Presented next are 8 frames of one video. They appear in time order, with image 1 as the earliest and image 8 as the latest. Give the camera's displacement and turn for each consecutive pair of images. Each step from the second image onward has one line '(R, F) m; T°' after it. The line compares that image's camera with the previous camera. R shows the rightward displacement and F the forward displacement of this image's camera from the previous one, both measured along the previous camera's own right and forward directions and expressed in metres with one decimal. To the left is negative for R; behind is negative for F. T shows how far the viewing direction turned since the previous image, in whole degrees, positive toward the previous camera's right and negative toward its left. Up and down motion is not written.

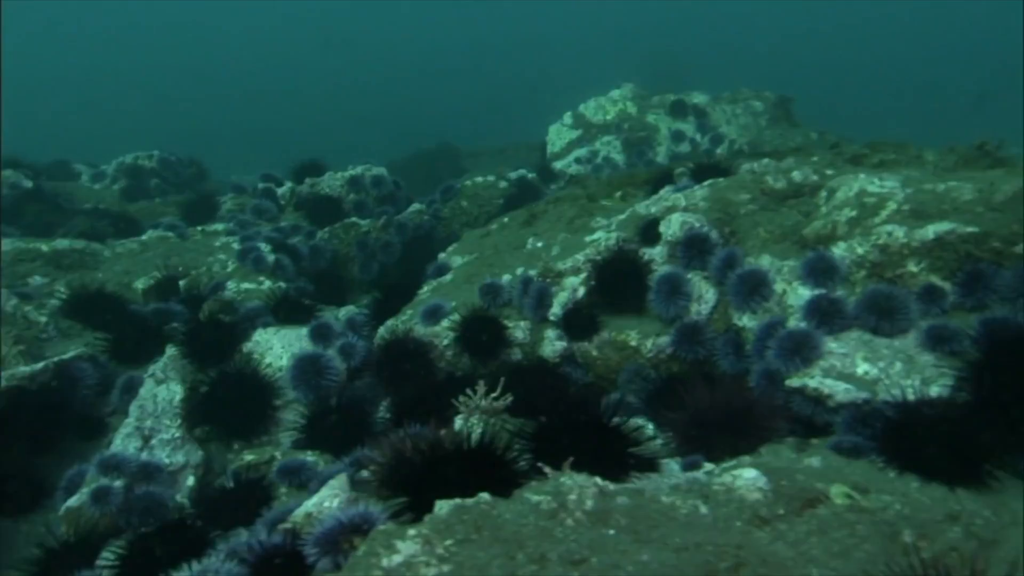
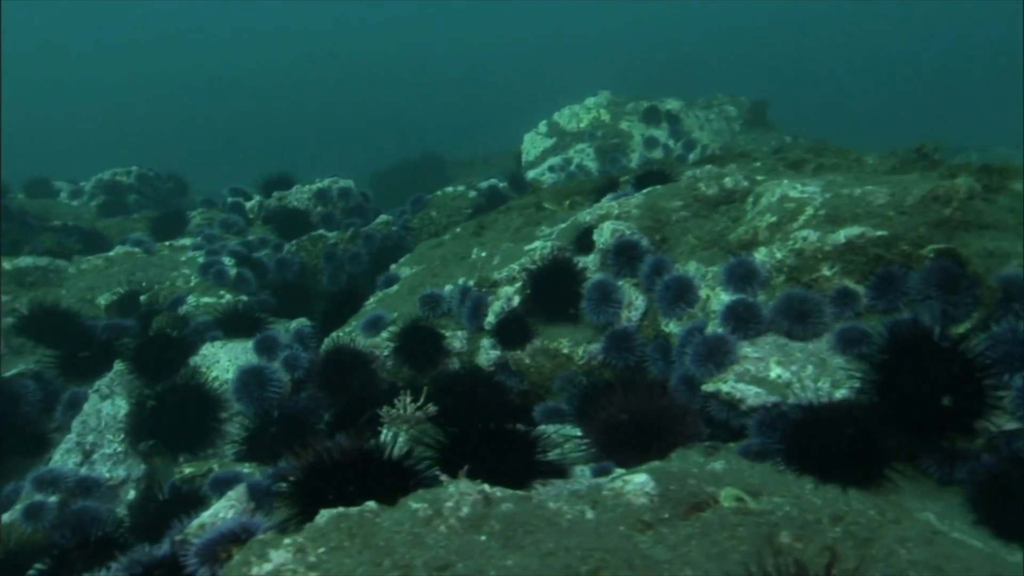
(+0.6, -0.1) m; 0°
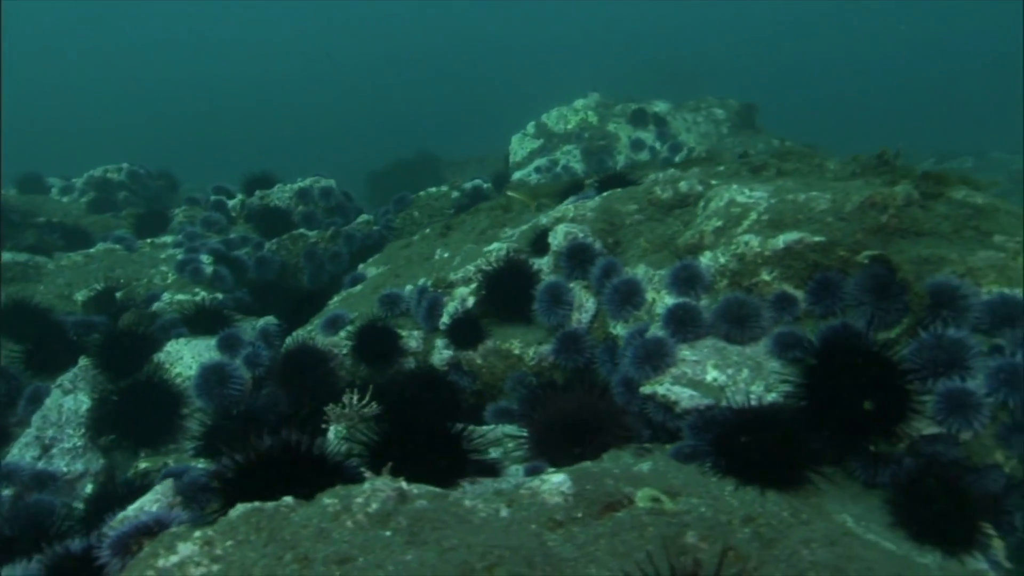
(+0.4, -0.1) m; 0°
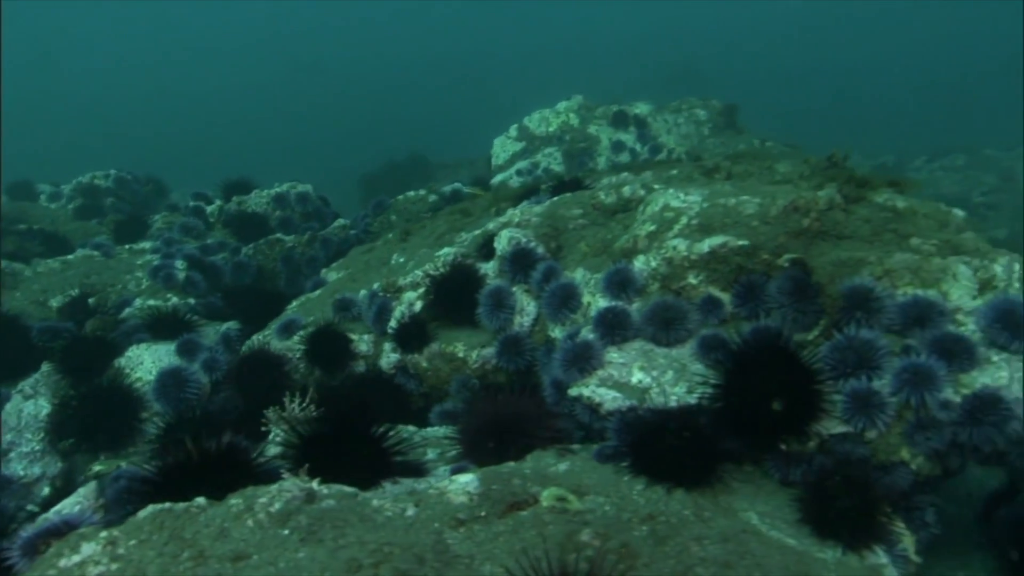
(+0.5, -0.1) m; 0°
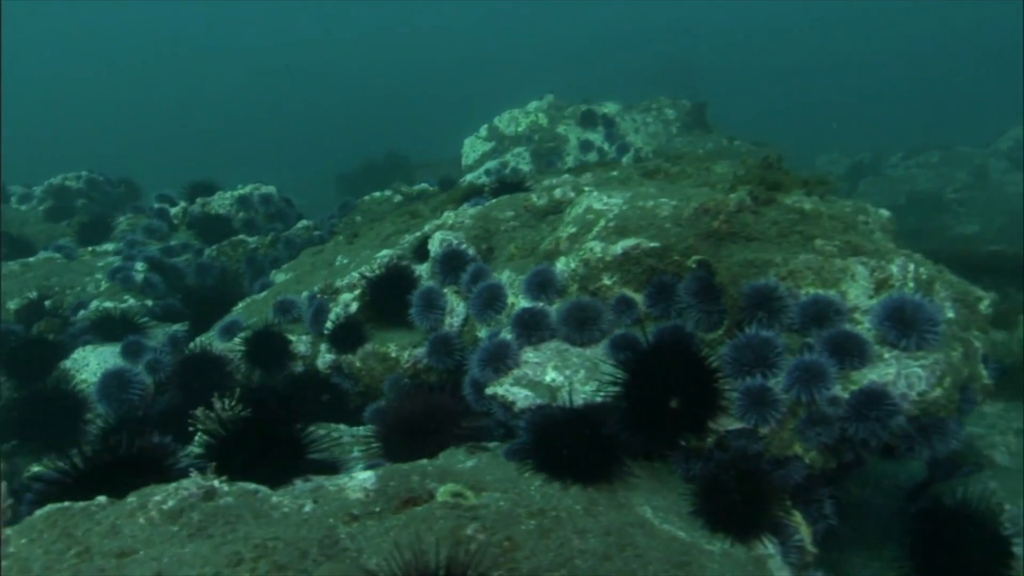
(+0.5, -0.1) m; 0°
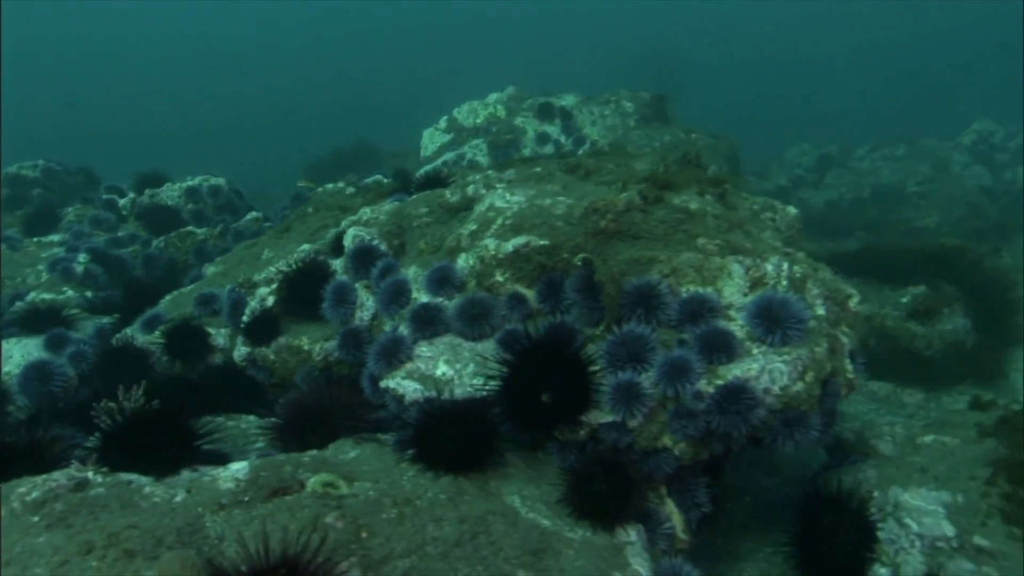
(+0.7, -0.2) m; +1°
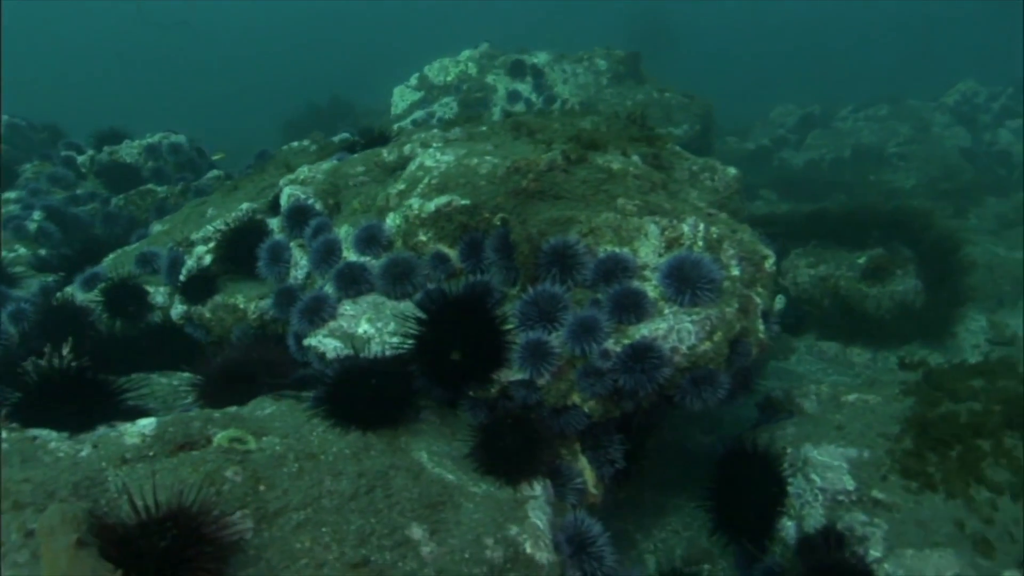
(+0.5, 0.0) m; 0°
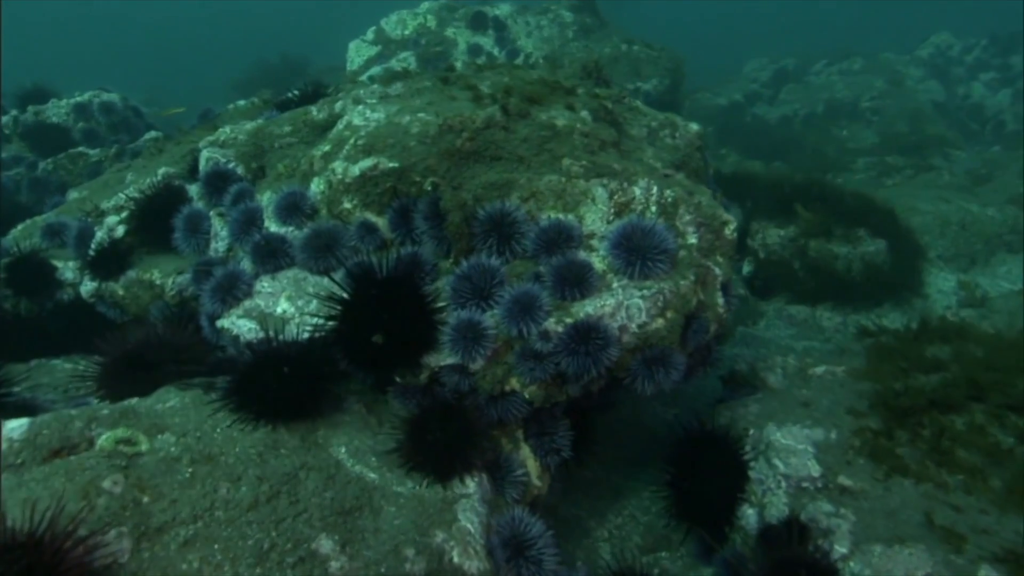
(+0.3, +0.5) m; +2°
